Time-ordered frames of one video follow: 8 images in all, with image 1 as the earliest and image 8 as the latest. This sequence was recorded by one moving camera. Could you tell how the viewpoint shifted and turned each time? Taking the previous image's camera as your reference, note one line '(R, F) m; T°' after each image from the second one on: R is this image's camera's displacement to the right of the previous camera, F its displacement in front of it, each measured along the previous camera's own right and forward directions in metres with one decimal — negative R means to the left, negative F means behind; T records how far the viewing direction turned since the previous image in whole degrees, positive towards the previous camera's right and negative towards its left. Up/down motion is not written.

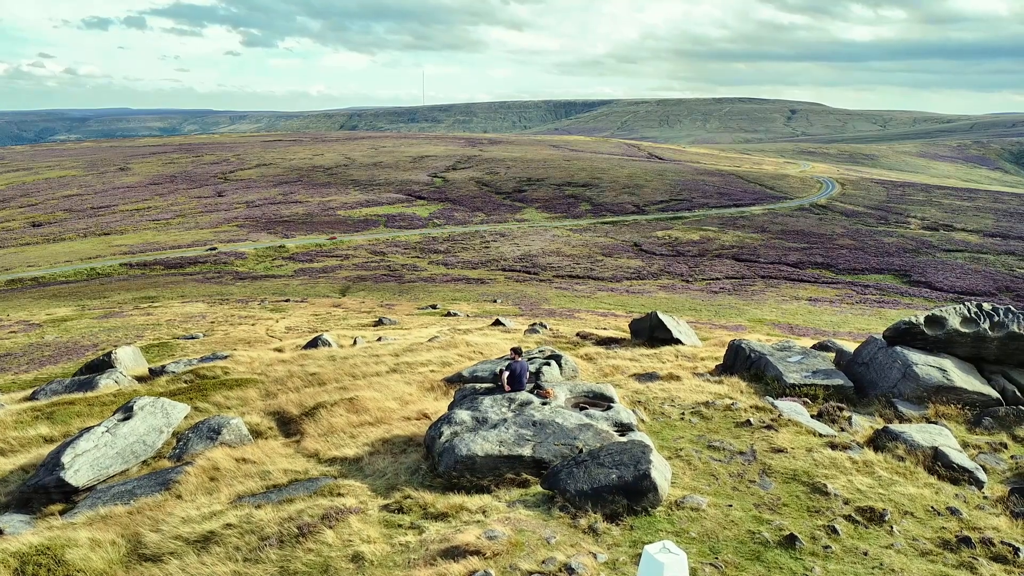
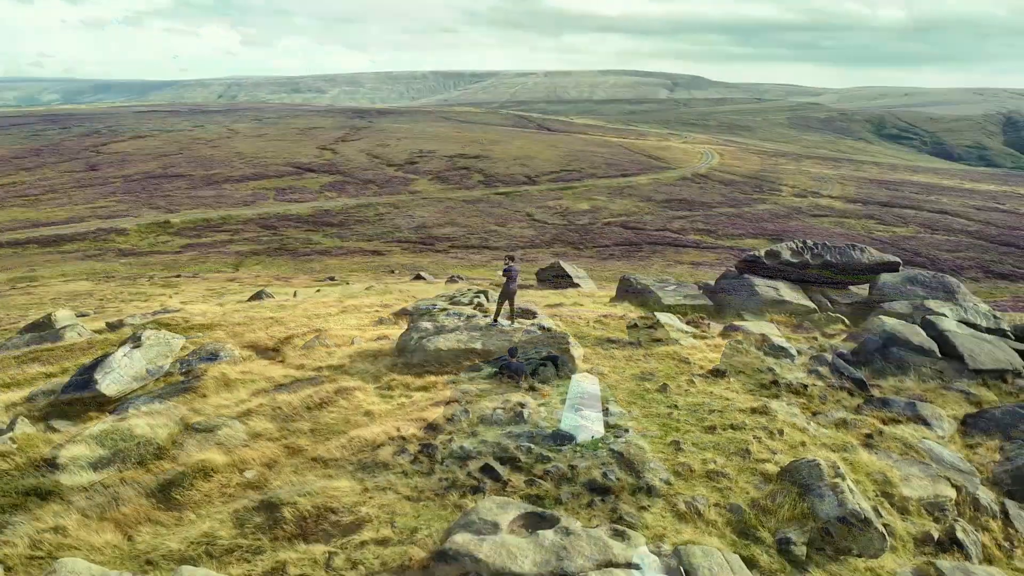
(+4.7, +3.3) m; -18°
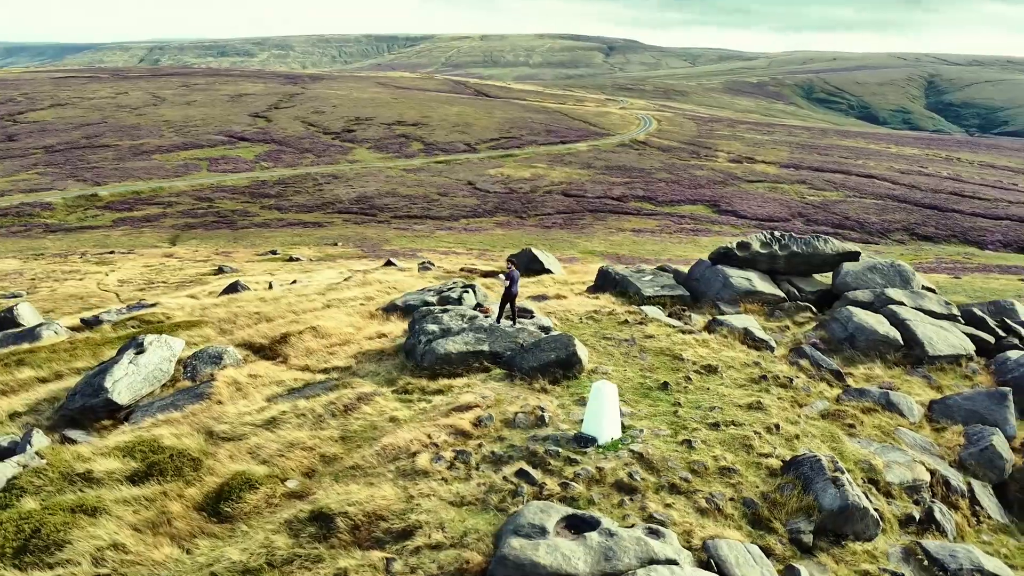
(-1.4, -0.8) m; +4°
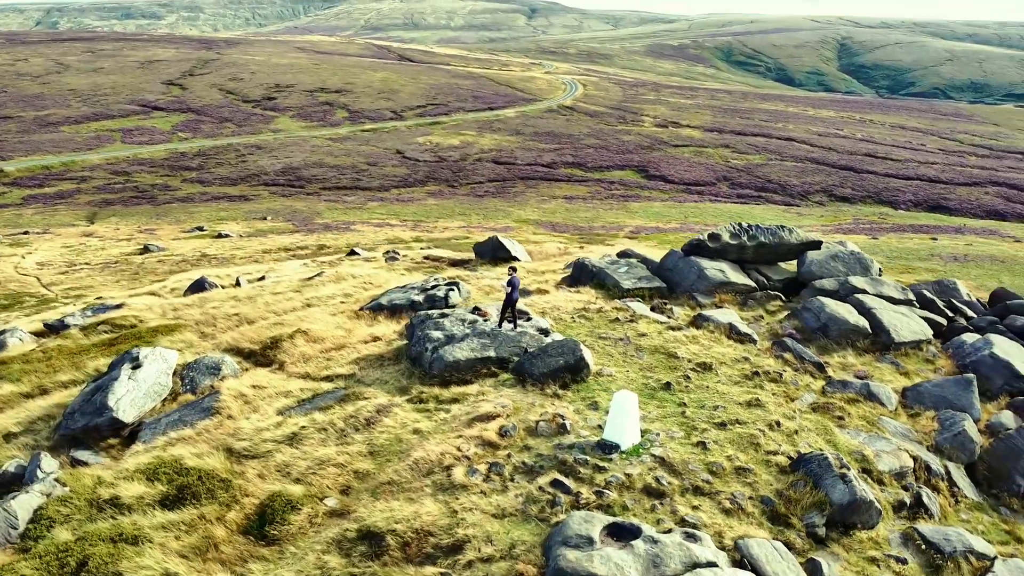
(-1.6, -0.5) m; +5°
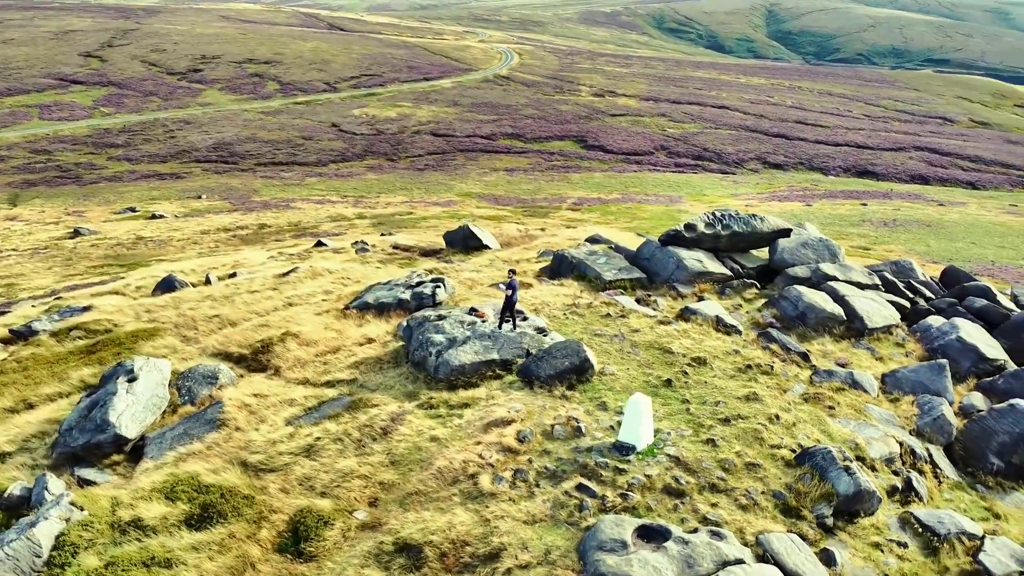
(-1.4, -0.3) m; +4°
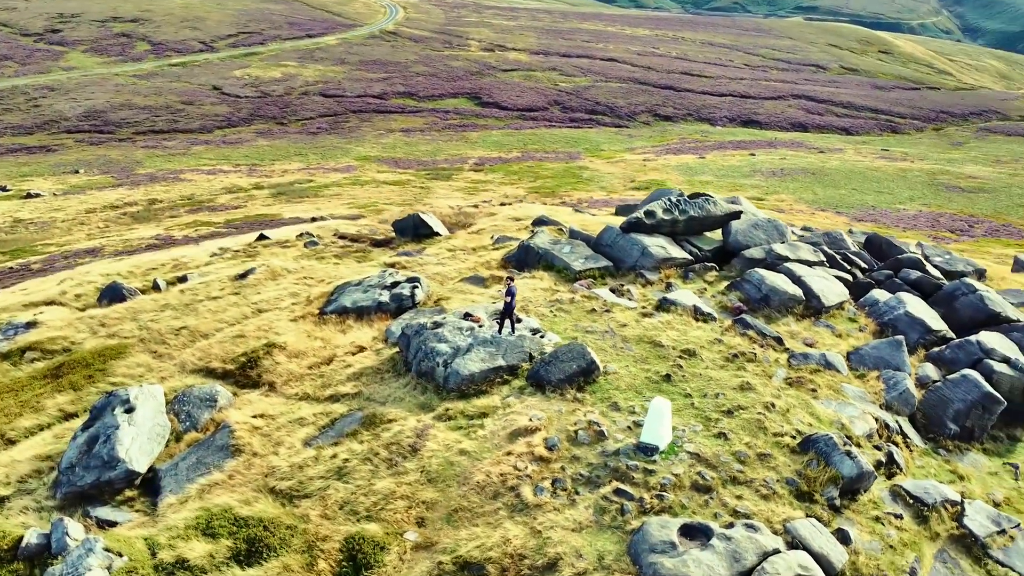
(-2.4, -0.4) m; +7°
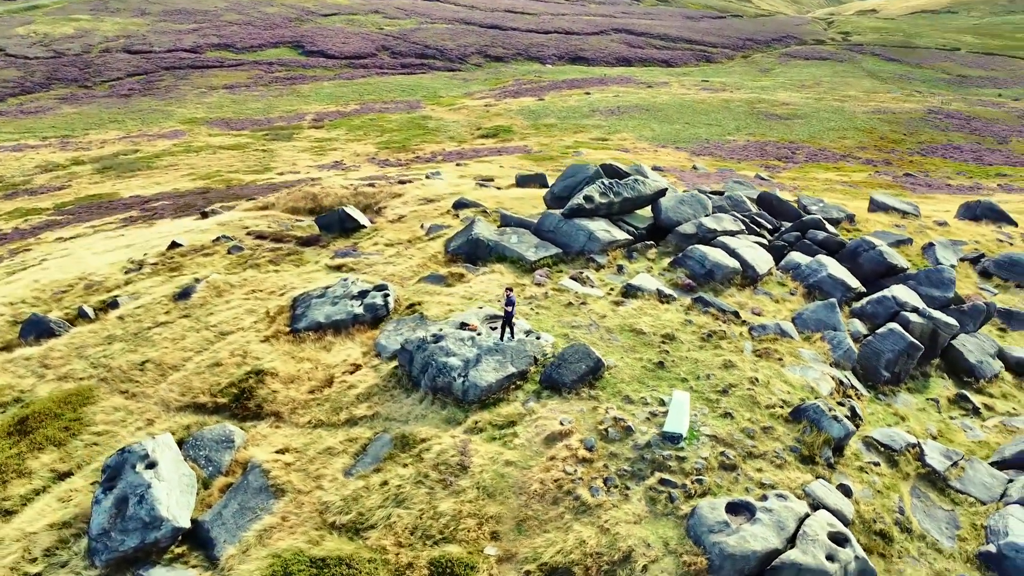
(-3.9, -0.7) m; +11°
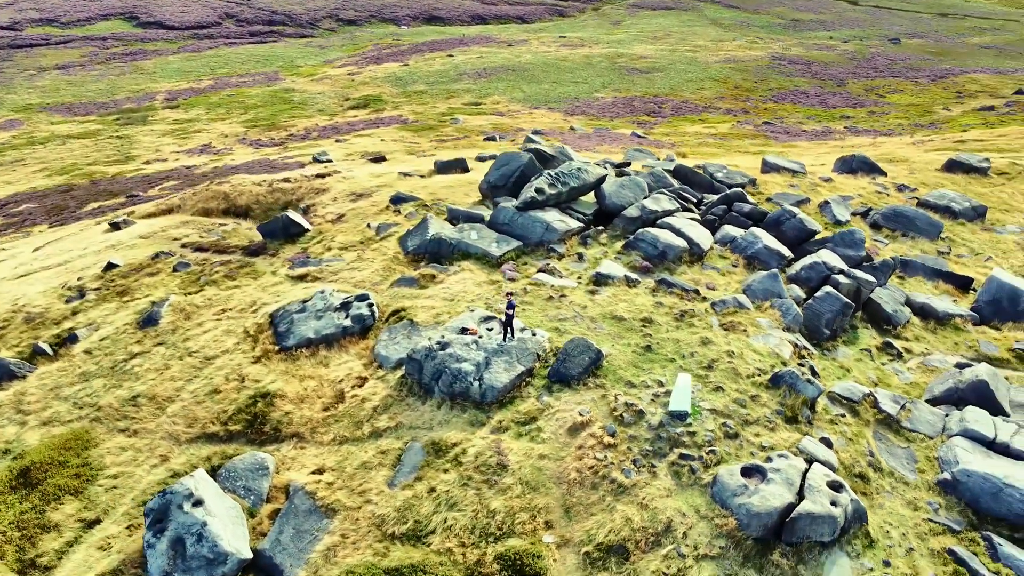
(-3.5, -1.2) m; +9°
